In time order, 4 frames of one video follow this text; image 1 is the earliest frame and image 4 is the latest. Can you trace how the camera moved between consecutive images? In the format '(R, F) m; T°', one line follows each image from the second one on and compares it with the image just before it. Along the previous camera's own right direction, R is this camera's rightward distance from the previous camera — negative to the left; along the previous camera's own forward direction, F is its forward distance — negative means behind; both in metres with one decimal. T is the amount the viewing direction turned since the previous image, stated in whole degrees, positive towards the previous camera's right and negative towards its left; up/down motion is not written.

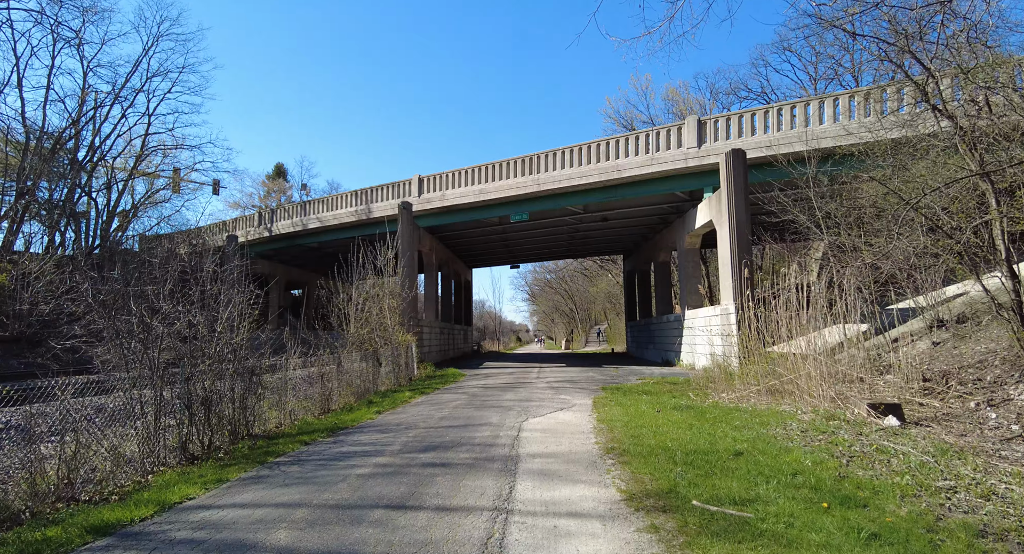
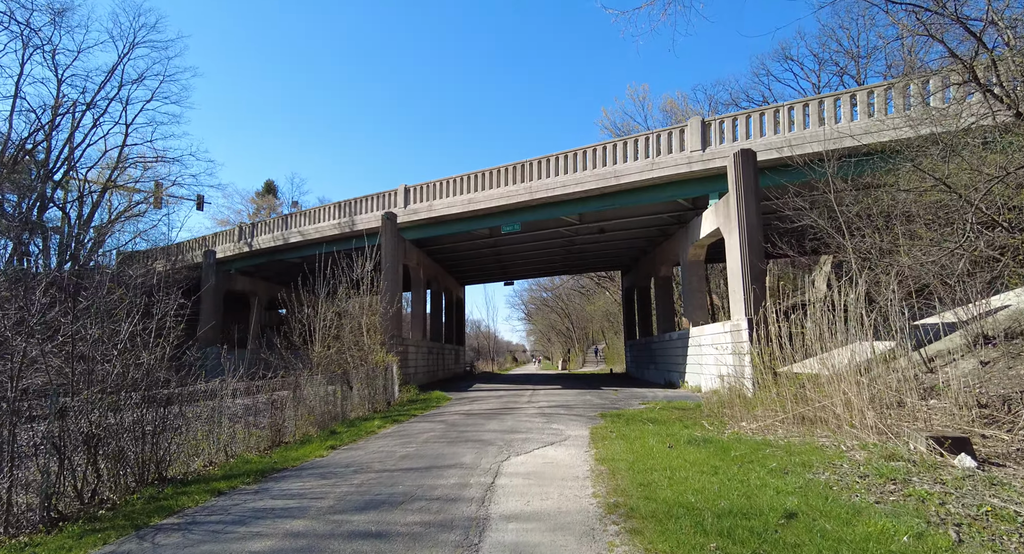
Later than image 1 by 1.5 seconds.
(+0.2, +1.6) m; 0°
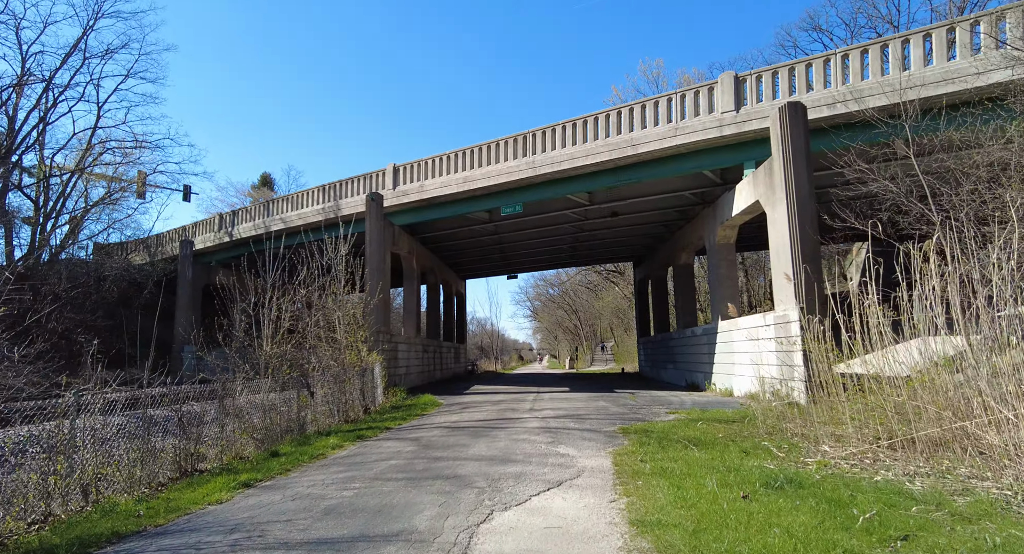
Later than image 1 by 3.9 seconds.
(+0.2, +2.6) m; -1°
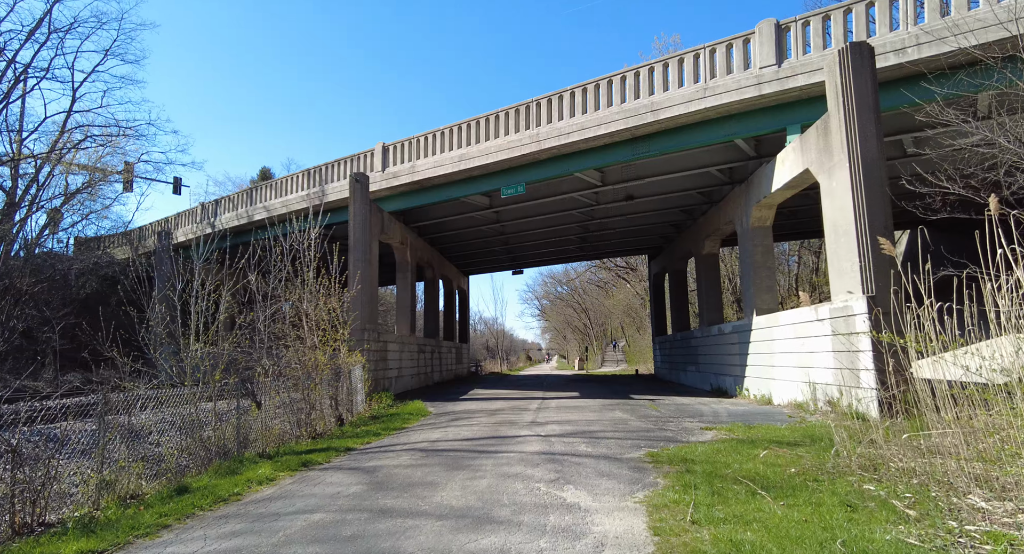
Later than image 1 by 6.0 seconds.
(+0.2, +2.3) m; -1°
